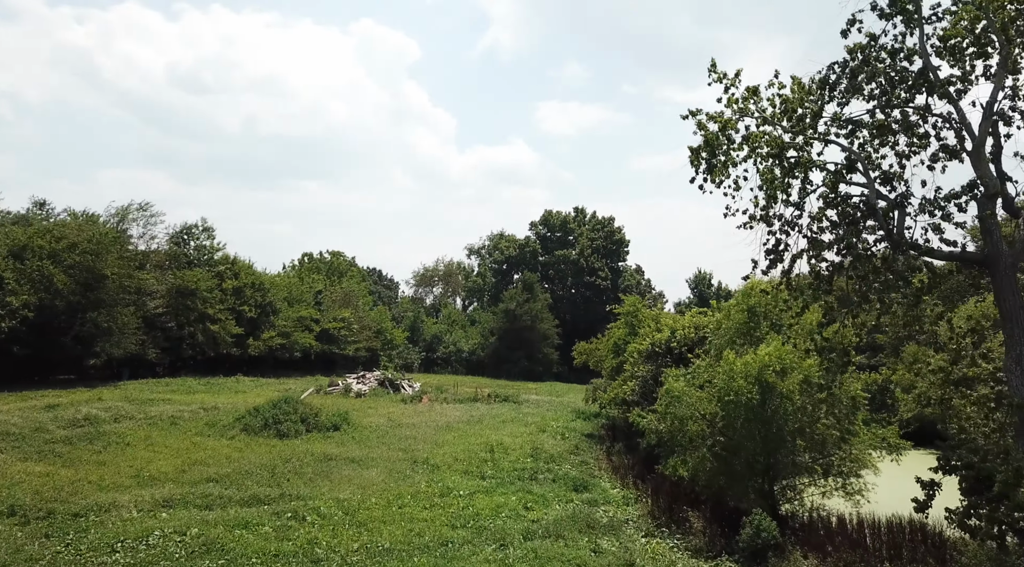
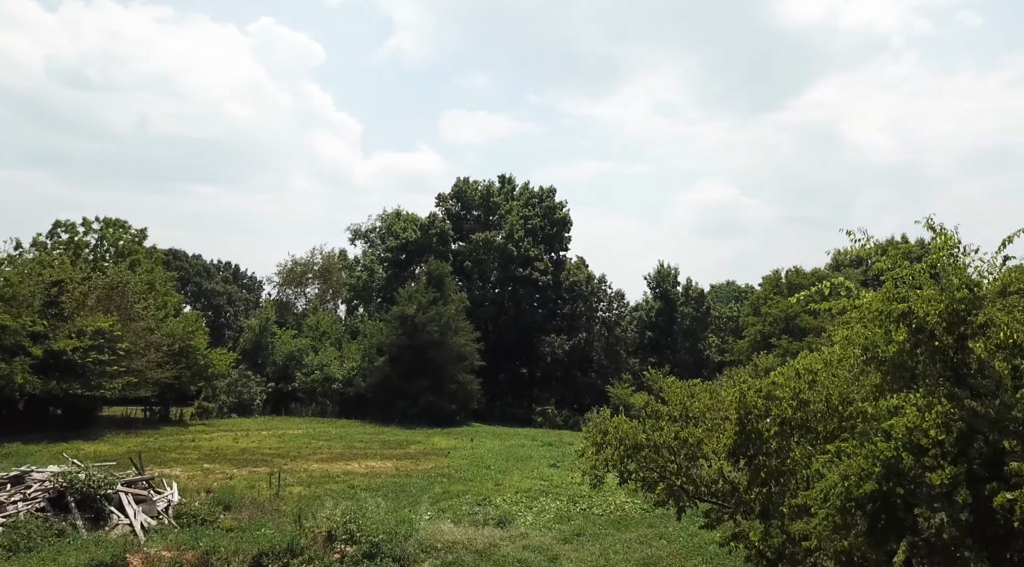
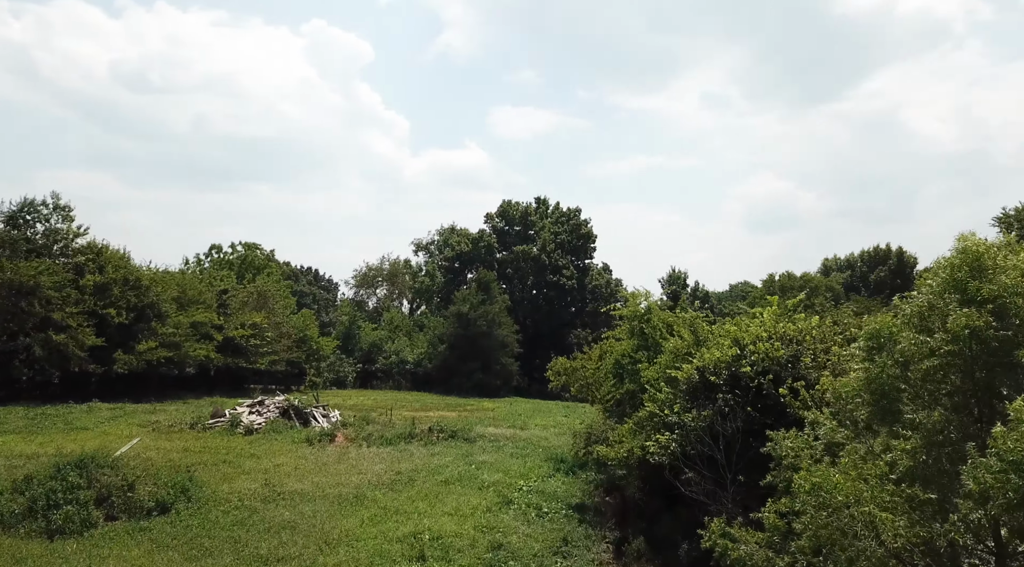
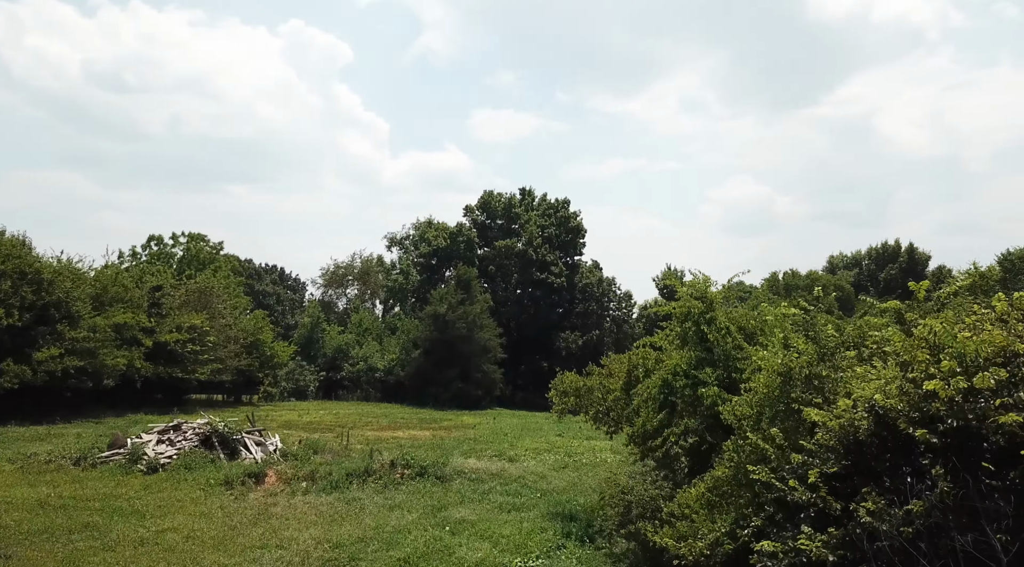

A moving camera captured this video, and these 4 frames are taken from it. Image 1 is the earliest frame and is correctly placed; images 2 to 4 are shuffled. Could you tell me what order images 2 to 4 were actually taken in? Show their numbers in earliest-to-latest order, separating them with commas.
3, 4, 2
